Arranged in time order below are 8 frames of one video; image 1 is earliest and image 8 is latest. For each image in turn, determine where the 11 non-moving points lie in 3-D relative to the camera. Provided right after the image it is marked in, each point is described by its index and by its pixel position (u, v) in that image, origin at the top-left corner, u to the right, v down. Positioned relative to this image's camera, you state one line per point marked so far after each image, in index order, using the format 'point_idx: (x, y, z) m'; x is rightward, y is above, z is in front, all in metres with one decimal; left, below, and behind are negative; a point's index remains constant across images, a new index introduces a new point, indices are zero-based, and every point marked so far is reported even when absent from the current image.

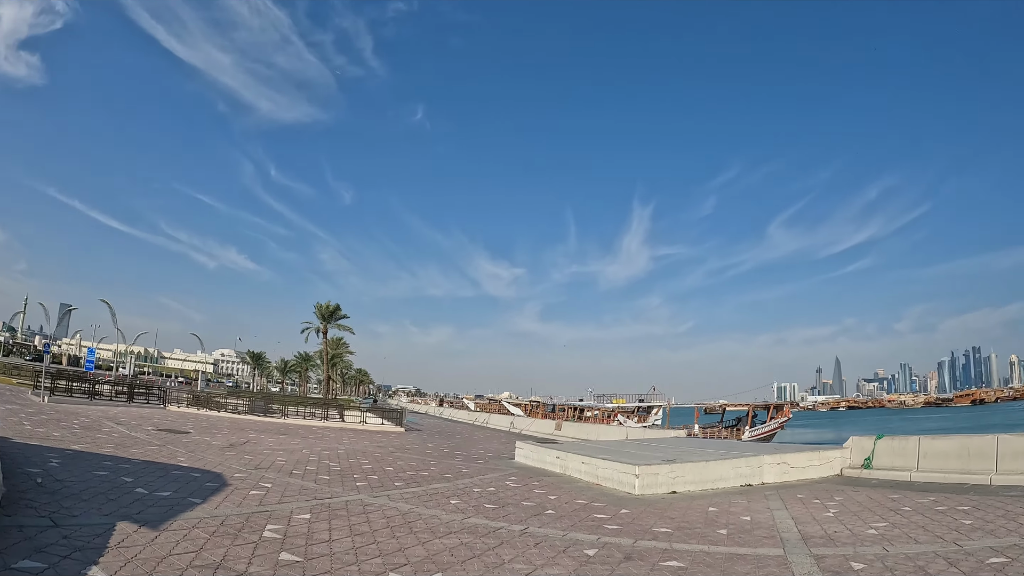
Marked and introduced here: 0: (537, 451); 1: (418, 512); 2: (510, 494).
0: (+0.5, -4.3, +16.1) m
1: (-2.3, -5.6, +14.9) m
2: (-0.1, -4.6, +13.5) m
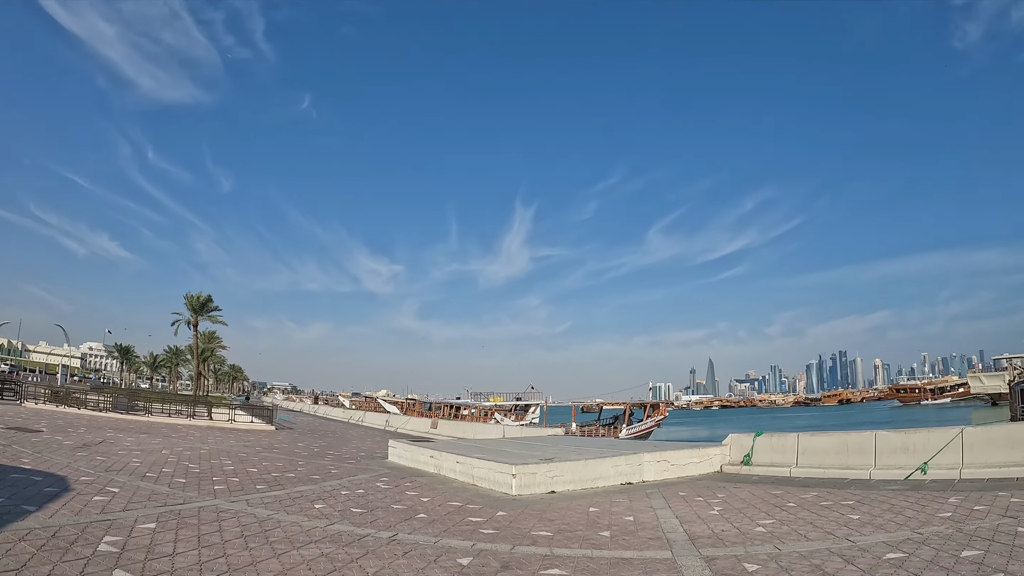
0: (-2.6, -4.0, +14.9) m
1: (-5.3, -5.2, +13.3) m
2: (-2.7, -4.3, +12.2) m
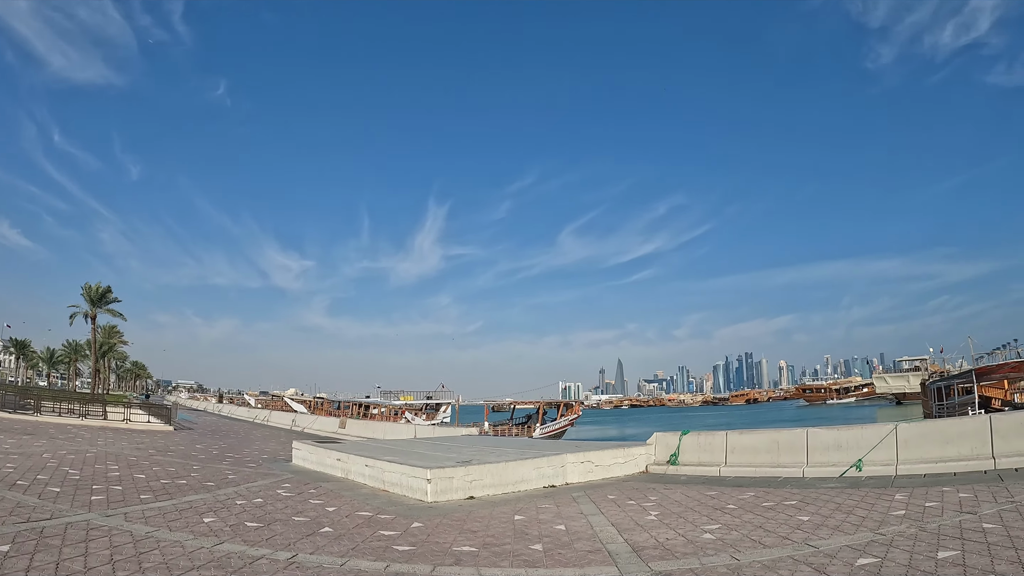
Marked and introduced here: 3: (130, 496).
0: (-4.4, -3.6, +13.3) m
1: (-6.8, -4.8, +11.4) m
2: (-4.1, -3.9, +10.7) m
3: (-12.1, -6.6, +18.7) m
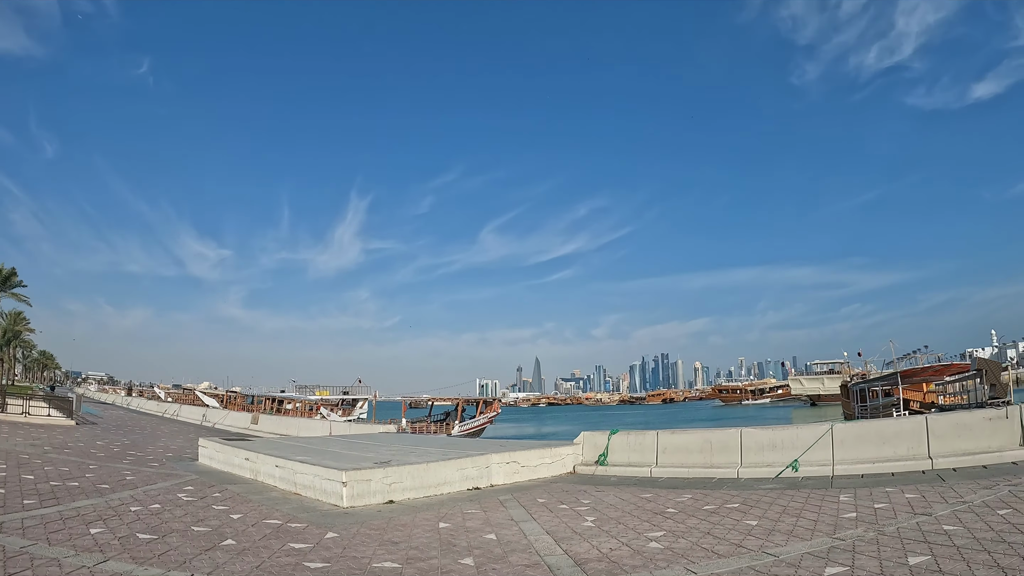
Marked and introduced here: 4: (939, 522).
0: (-5.8, -3.3, +12.0) m
1: (-8.0, -4.4, +9.8) m
2: (-5.3, -3.6, +9.4) m
3: (-14.1, -6.0, +16.6) m
4: (+4.6, -2.5, +6.3) m
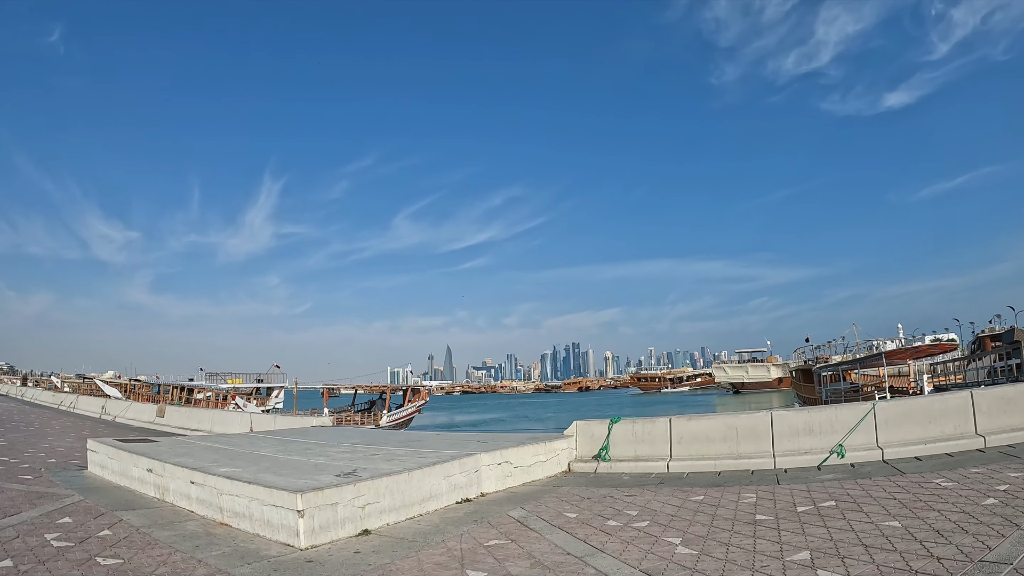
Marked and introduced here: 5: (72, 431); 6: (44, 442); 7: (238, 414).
0: (-5.9, -2.6, +9.0) m
1: (-7.9, -3.7, +6.5) m
2: (-5.1, -2.9, +6.5) m
3: (-14.7, -5.0, +12.6) m
4: (+5.1, -2.0, +4.6) m
5: (-14.1, -4.6, +19.2) m
6: (-12.3, -4.1, +15.6) m
7: (-8.9, -4.2, +19.3) m
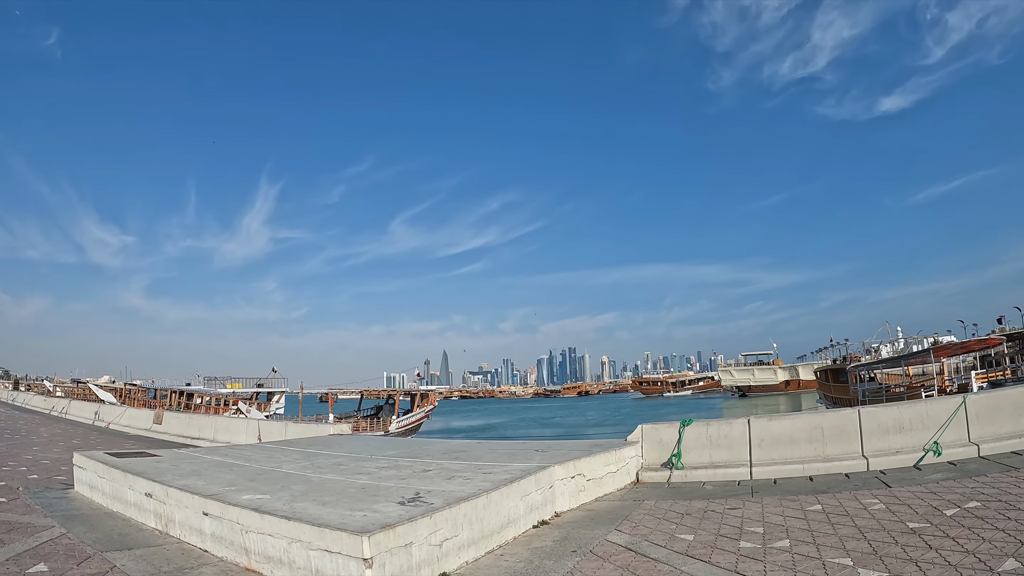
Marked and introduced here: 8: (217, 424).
0: (-4.9, -2.3, +7.3) m
1: (-6.9, -3.4, +4.9) m
2: (-4.0, -2.7, +4.8) m
3: (-13.7, -4.8, +10.9) m
4: (+6.1, -1.8, +3.1) m
5: (-13.2, -4.5, +17.5) m
6: (-11.3, -3.9, +13.9) m
7: (-7.9, -4.0, +17.6) m
8: (-9.3, -4.3, +18.7) m
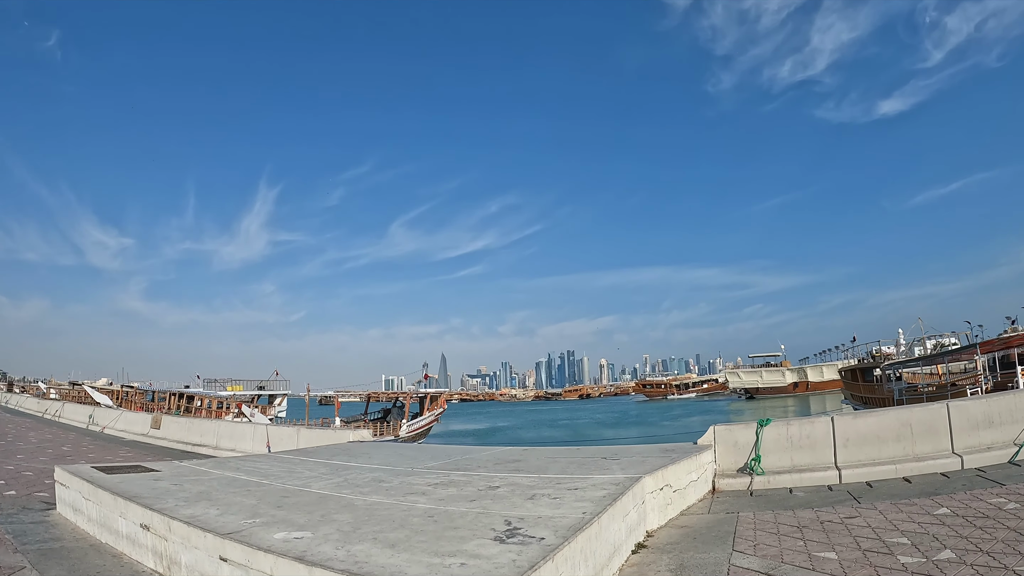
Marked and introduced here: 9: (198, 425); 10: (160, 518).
0: (-4.0, -2.1, +5.8) m
1: (-5.9, -3.1, +3.3) m
2: (-3.1, -2.4, +3.3) m
3: (-12.8, -4.6, +9.3) m
4: (+7.0, -1.5, +1.5) m
5: (-12.3, -4.3, +15.9) m
6: (-10.4, -3.6, +12.4) m
7: (-7.0, -3.8, +16.1) m
8: (-8.4, -4.1, +17.2) m
9: (-9.6, -4.2, +18.4) m
10: (-2.8, -1.9, +4.8) m
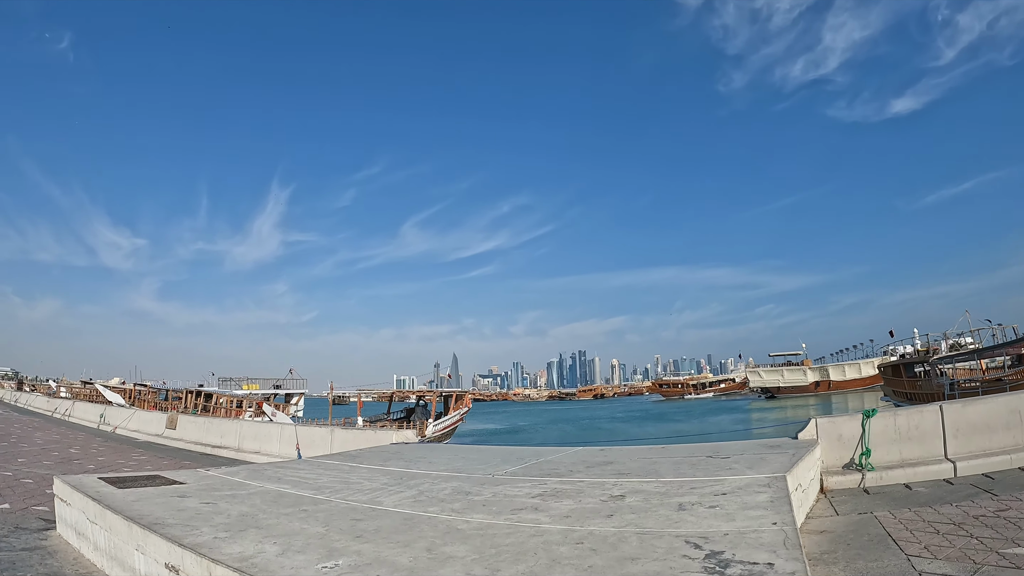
0: (-2.9, -1.7, +4.3) m
1: (-4.9, -2.8, +1.9) m
2: (-2.0, -2.0, +1.8) m
3: (-11.6, -4.2, +7.9) m
4: (+8.1, -1.1, -0.2) m
5: (-11.0, -3.9, +14.5) m
6: (-9.2, -3.3, +11.0) m
7: (-5.7, -3.5, +14.6) m
8: (-7.1, -3.8, +15.7) m
9: (-8.2, -3.9, +16.9) m
10: (-1.7, -1.5, +3.3) m
